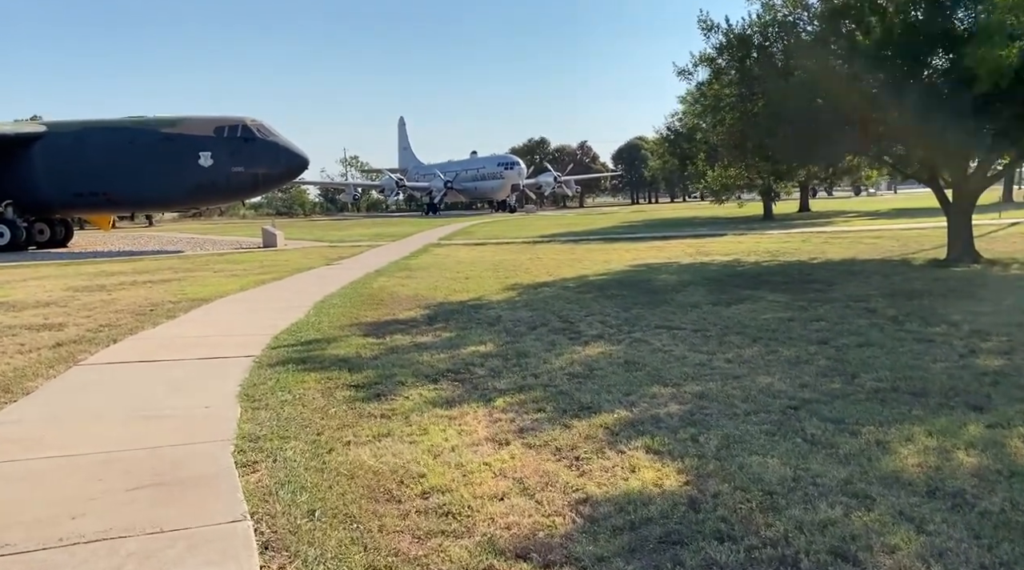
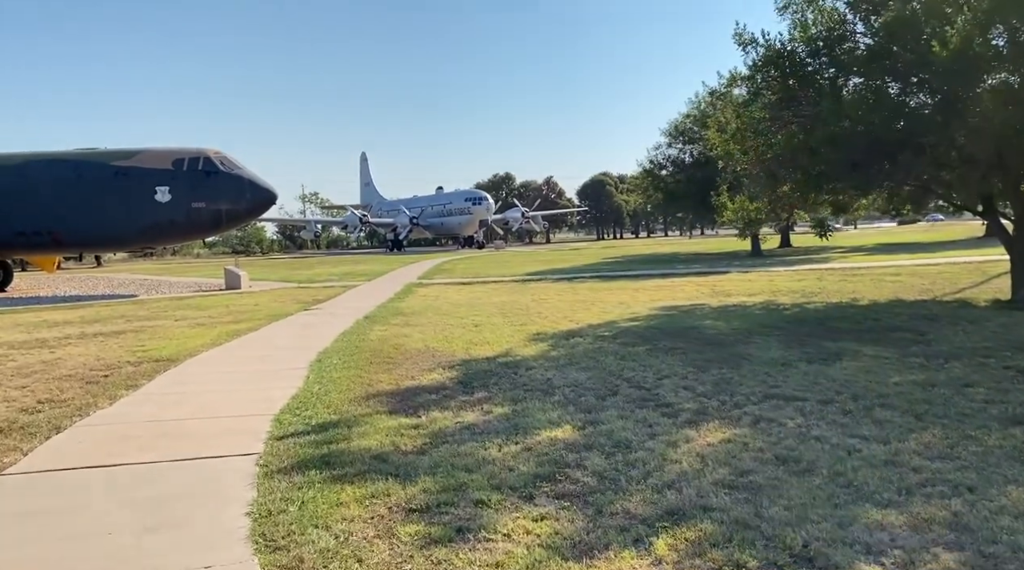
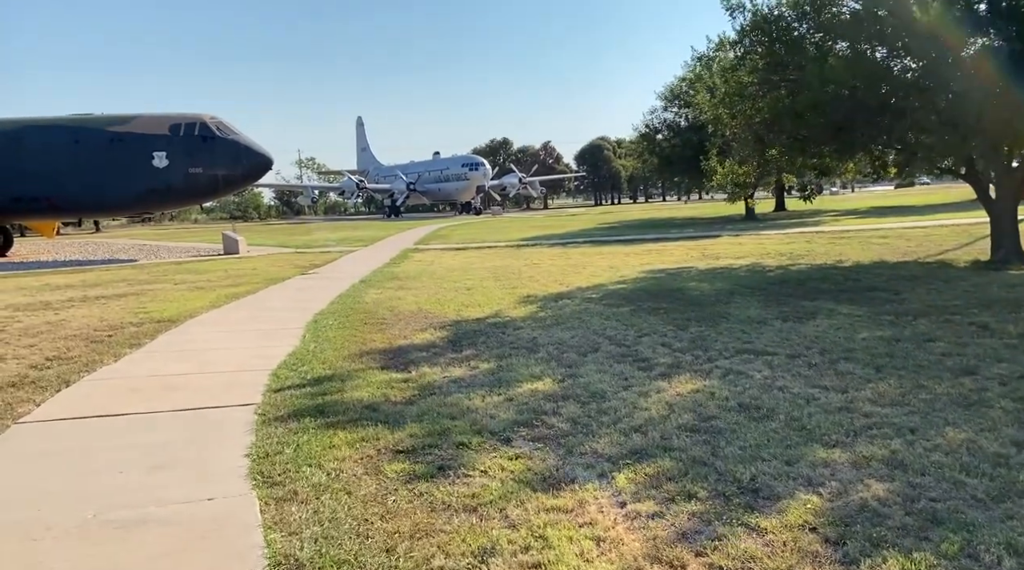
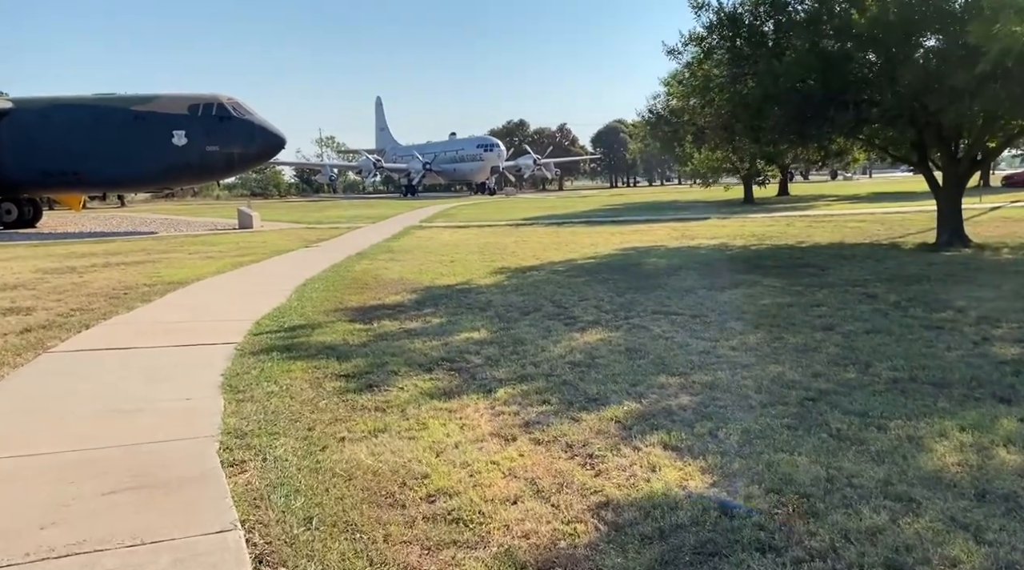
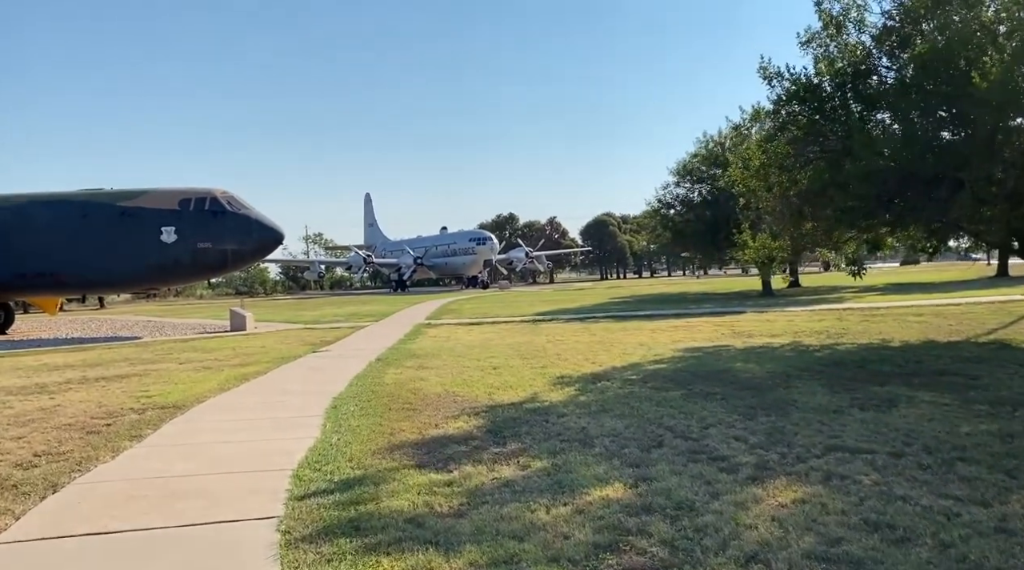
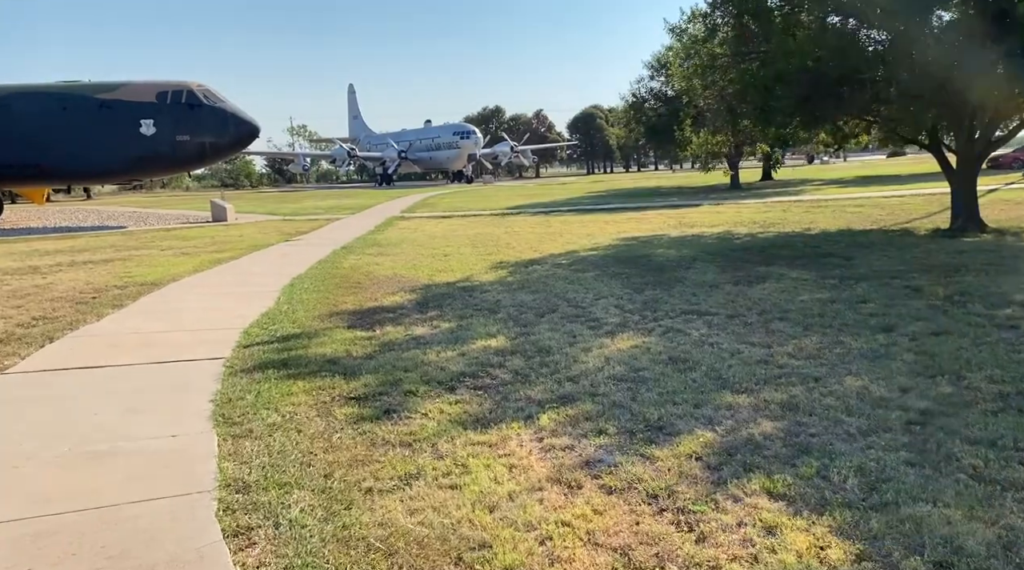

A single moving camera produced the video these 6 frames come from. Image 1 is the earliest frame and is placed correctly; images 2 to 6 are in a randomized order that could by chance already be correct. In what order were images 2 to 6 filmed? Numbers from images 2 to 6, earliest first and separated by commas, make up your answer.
4, 6, 3, 2, 5
